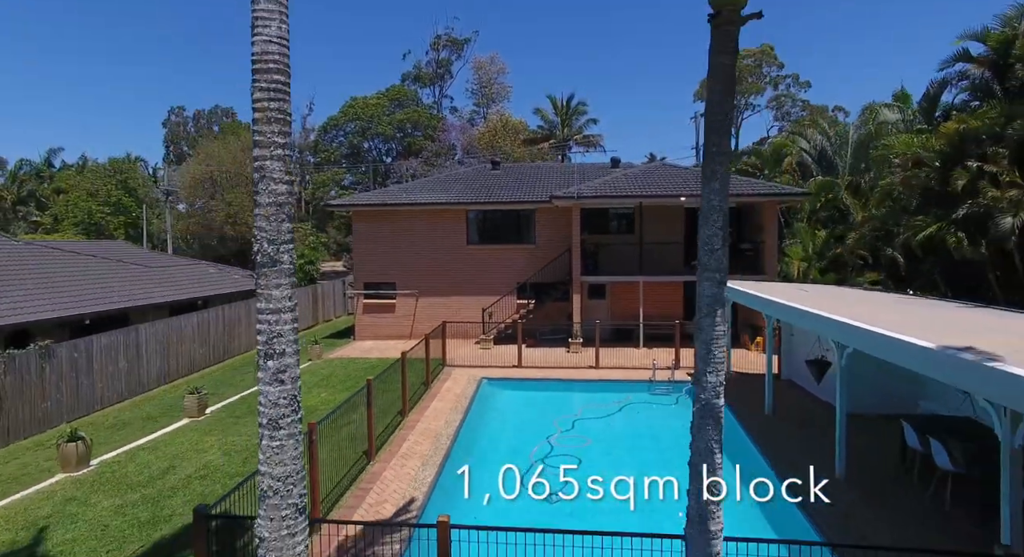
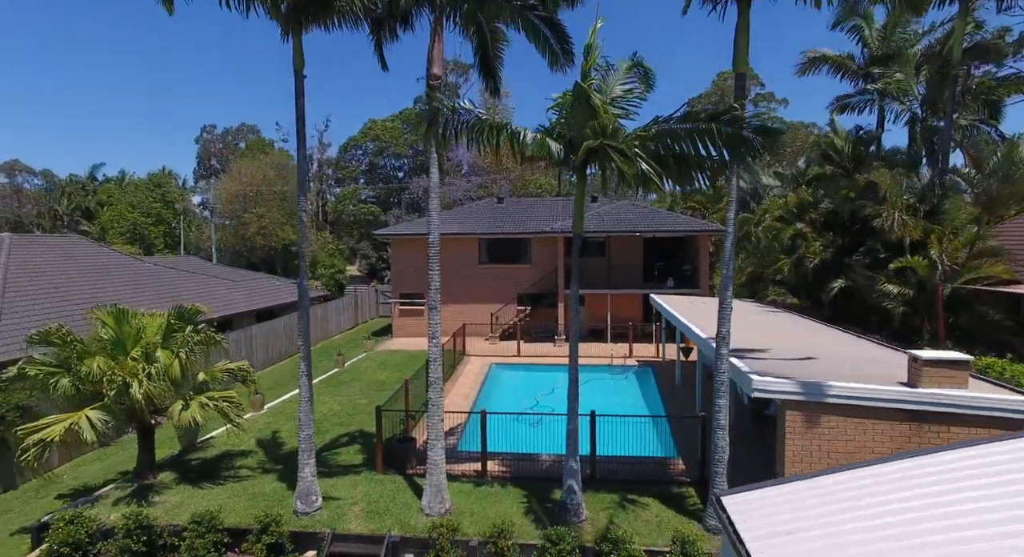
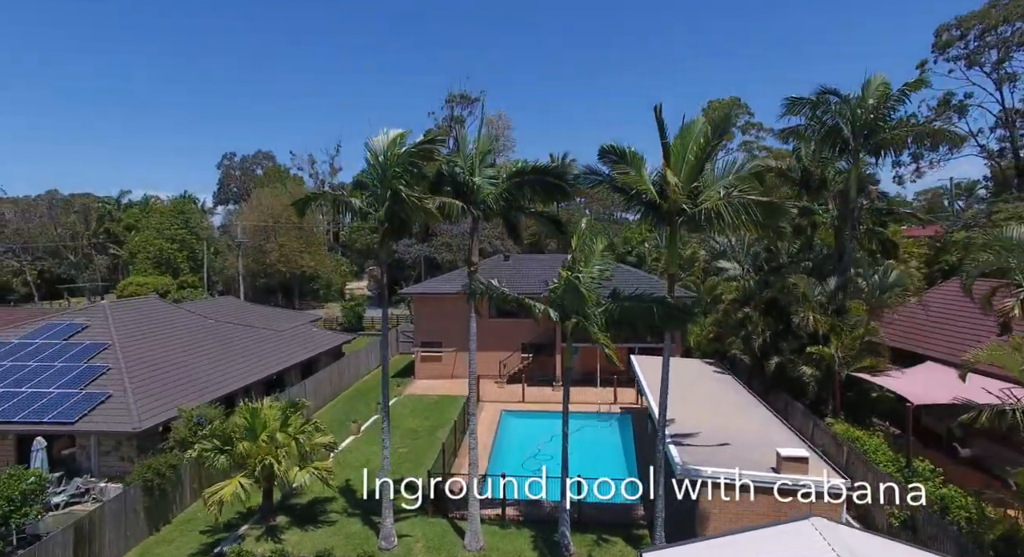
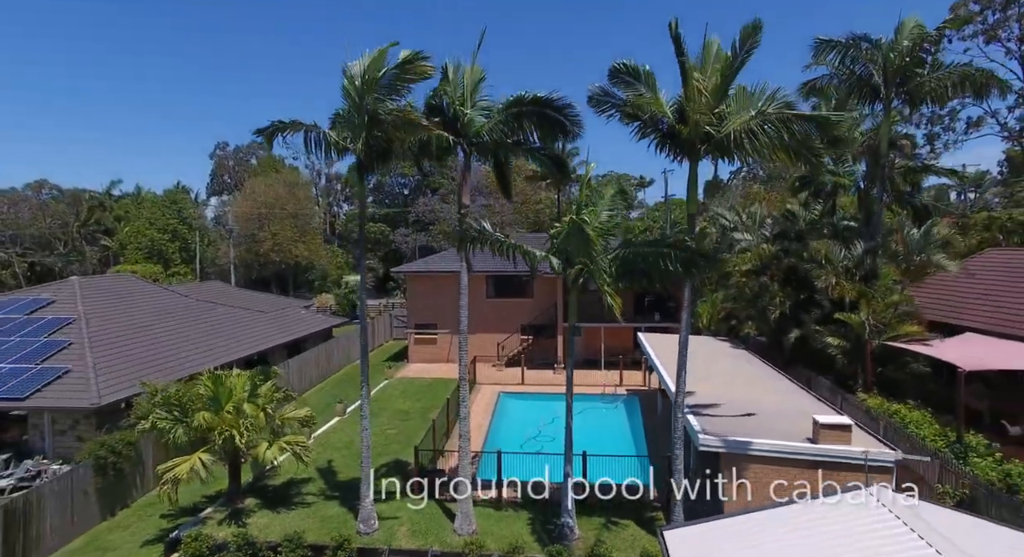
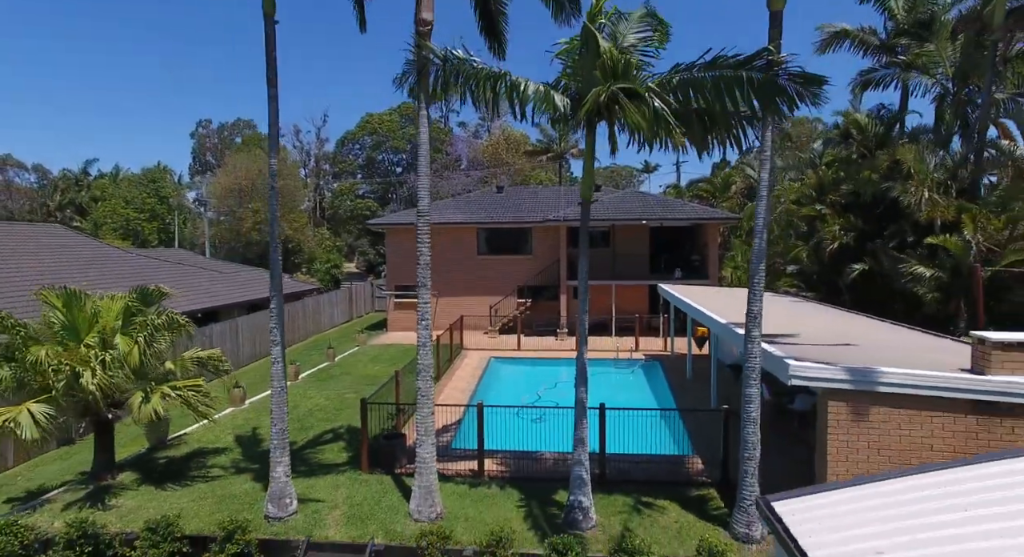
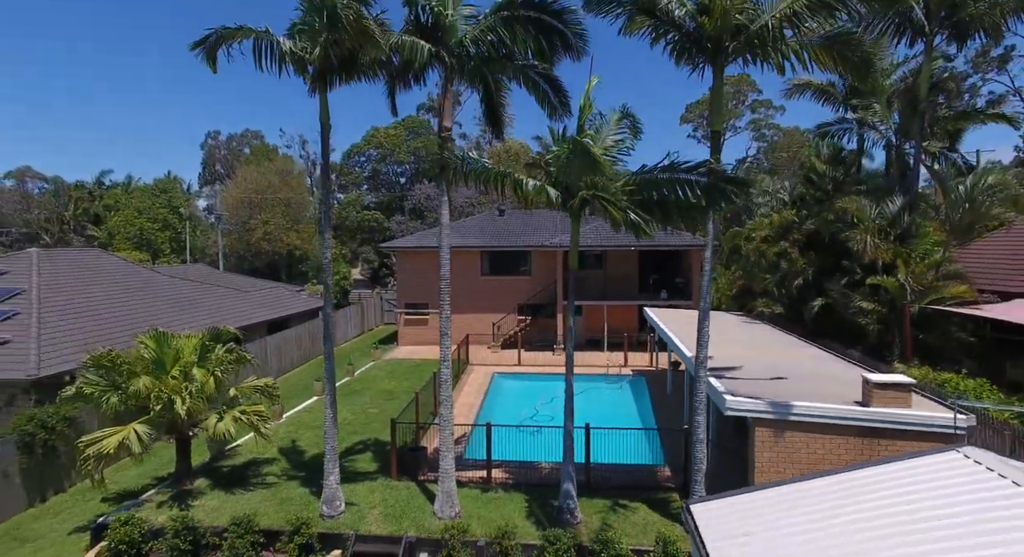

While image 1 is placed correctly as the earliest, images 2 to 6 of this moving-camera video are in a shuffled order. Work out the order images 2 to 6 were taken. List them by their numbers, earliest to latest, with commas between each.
5, 2, 6, 4, 3
